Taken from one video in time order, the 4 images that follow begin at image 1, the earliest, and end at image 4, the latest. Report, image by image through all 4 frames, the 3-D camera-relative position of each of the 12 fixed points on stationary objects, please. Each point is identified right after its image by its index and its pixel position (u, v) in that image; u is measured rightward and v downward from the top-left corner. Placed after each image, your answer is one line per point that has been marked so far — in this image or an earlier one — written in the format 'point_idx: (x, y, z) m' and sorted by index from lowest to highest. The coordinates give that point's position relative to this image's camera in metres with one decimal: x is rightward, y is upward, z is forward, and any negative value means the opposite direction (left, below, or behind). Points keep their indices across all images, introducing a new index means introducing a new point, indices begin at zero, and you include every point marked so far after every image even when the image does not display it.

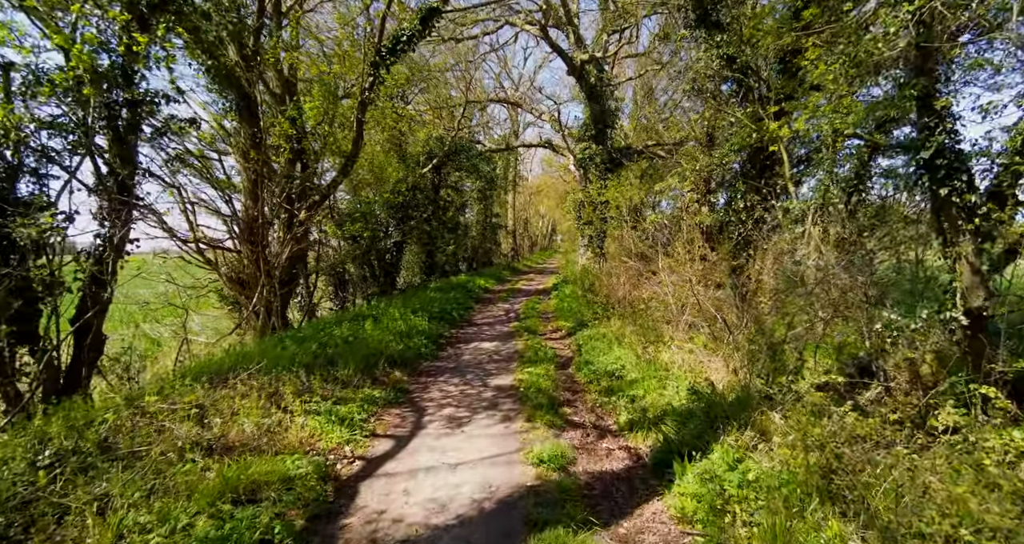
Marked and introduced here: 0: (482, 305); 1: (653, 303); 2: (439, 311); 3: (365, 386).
0: (-0.9, -1.0, +16.2) m
1: (+2.6, -0.6, +9.4) m
2: (-1.8, -0.9, +12.7) m
3: (-1.9, -1.5, +6.9) m
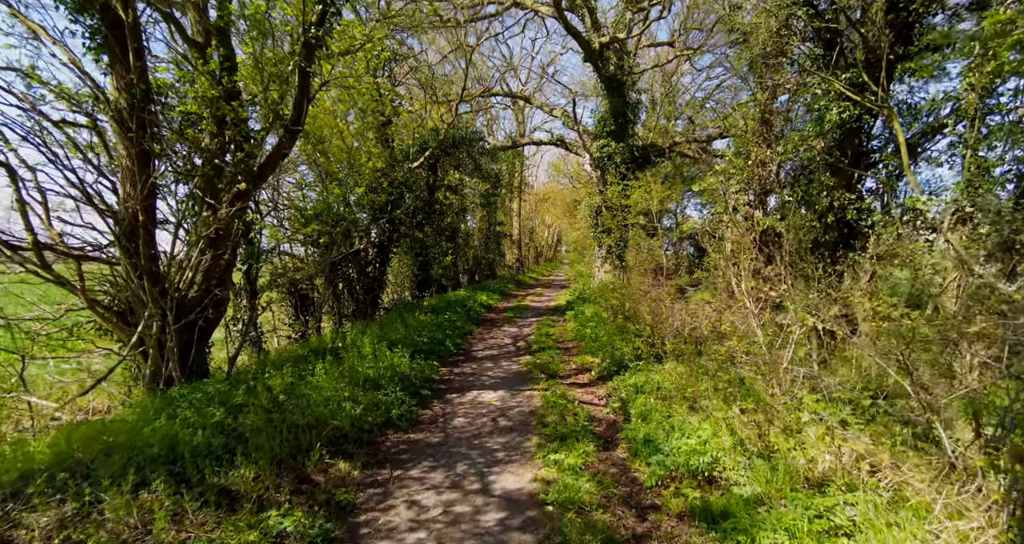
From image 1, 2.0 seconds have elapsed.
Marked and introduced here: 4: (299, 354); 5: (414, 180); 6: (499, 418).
0: (-0.7, -1.5, +13.3) m
1: (+2.7, -0.9, +6.5) m
2: (-1.6, -1.3, +9.8) m
3: (-1.8, -1.7, +3.9) m
4: (-3.3, -1.3, +8.2) m
5: (-2.7, +2.5, +14.0) m
6: (-0.2, -1.8, +6.3) m
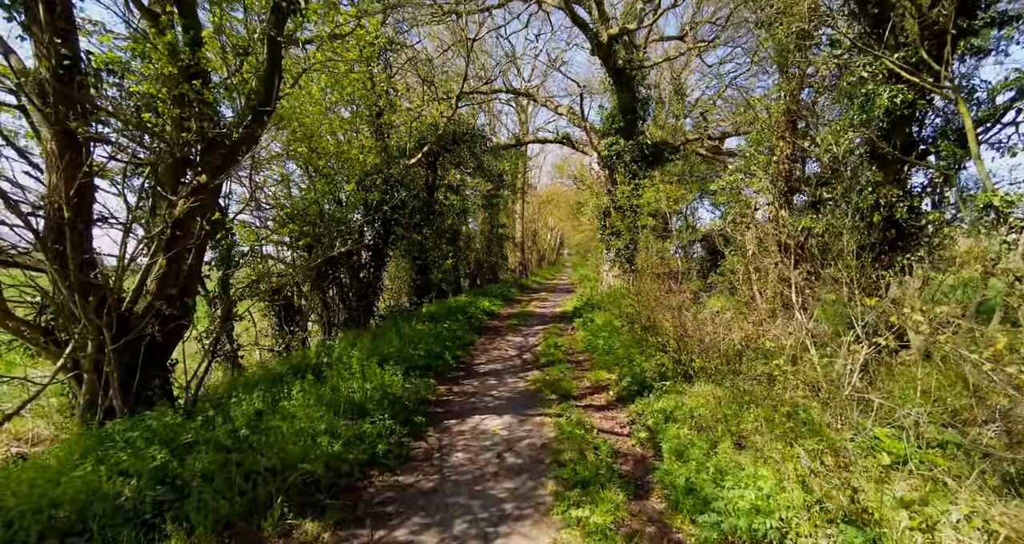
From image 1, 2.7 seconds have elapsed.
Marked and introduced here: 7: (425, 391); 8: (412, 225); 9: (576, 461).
0: (-0.6, -1.6, +12.3) m
1: (+2.8, -1.0, +5.5) m
2: (-1.5, -1.4, +8.8) m
3: (-1.7, -1.8, +2.9) m
4: (-3.3, -1.4, +7.2) m
5: (-2.5, +2.4, +13.1) m
6: (-0.1, -1.8, +5.3) m
7: (-1.2, -1.6, +7.2) m
8: (-2.6, +1.3, +13.8) m
9: (+0.6, -1.8, +5.0) m
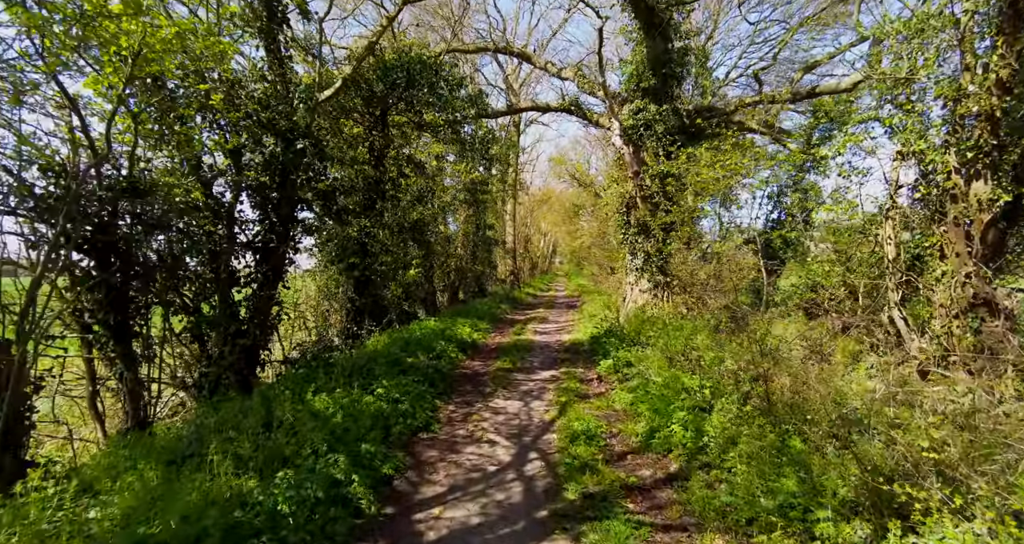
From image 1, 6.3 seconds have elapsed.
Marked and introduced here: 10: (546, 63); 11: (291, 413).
0: (-0.7, -1.8, +7.0) m
1: (+2.8, -1.1, +0.3) m
2: (-1.6, -1.6, +3.5) m
3: (-1.6, -1.9, -2.4) m
4: (-3.3, -1.5, +1.8) m
5: (-2.7, +2.1, +7.8) m
6: (-0.1, -2.0, 0.0) m
7: (-1.2, -1.8, +1.8) m
8: (-2.8, +1.0, +8.5) m
9: (+0.6, -1.9, -0.3) m
10: (+1.1, +6.9, +17.2) m
11: (-2.2, -1.4, +5.1) m
